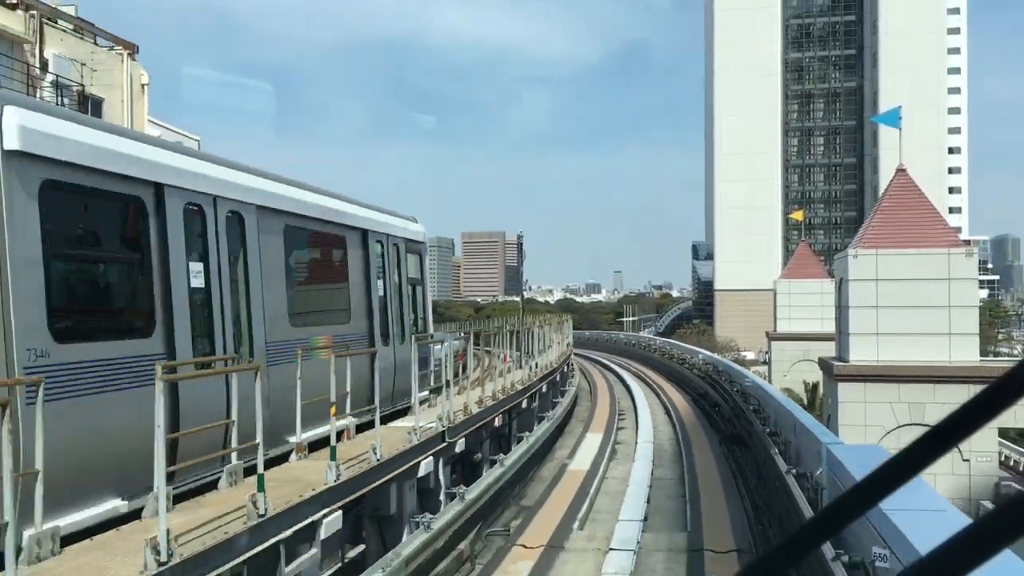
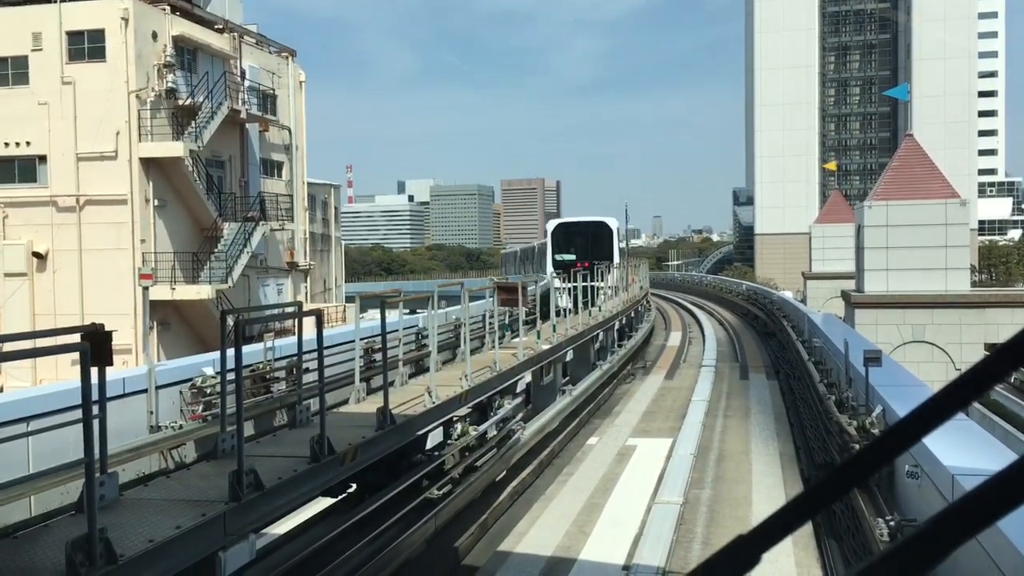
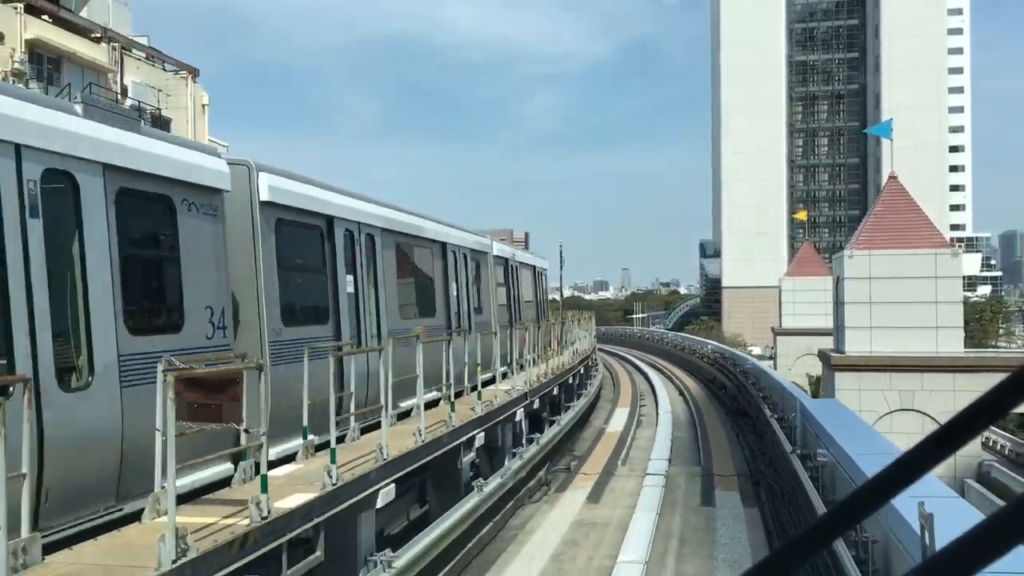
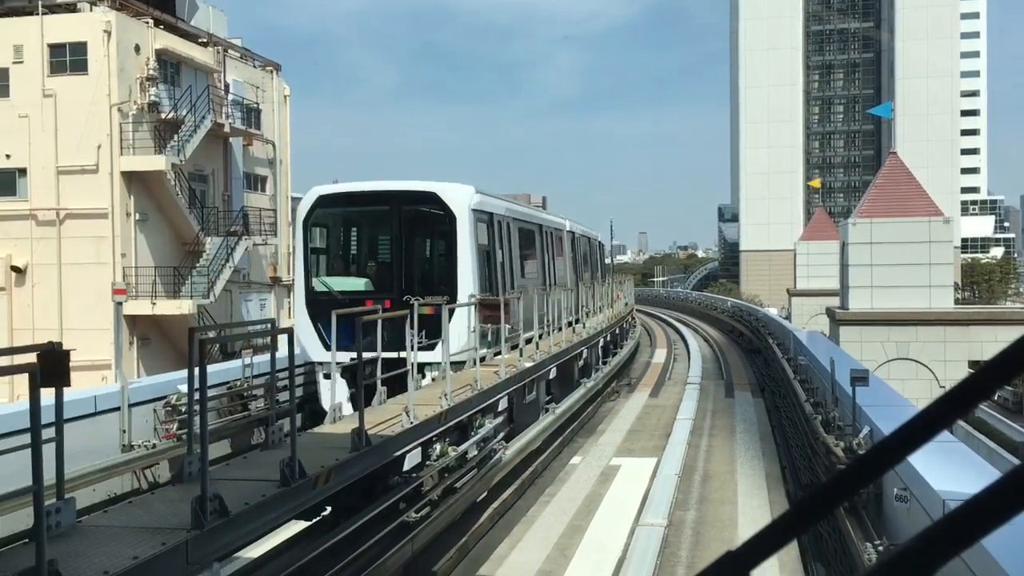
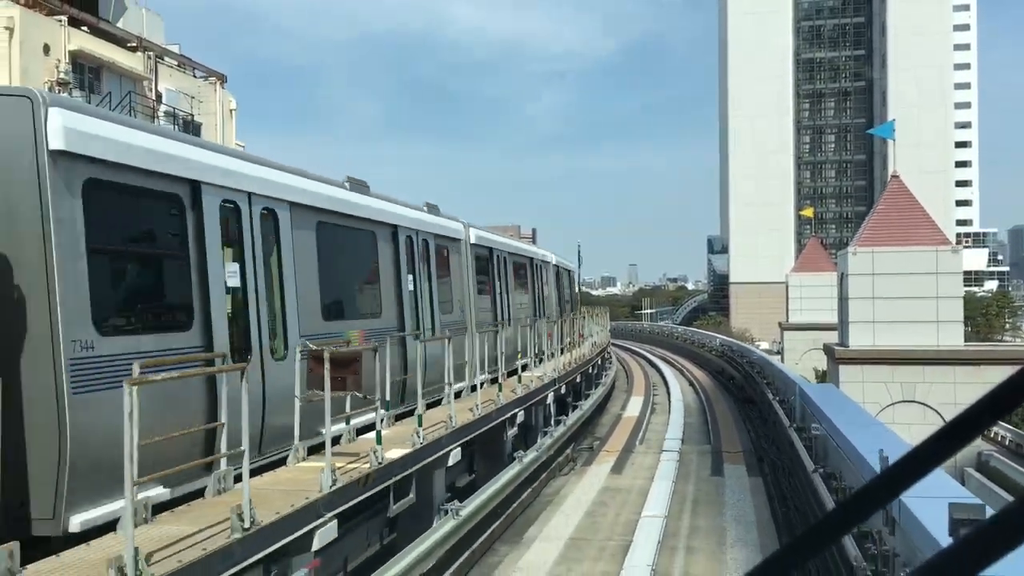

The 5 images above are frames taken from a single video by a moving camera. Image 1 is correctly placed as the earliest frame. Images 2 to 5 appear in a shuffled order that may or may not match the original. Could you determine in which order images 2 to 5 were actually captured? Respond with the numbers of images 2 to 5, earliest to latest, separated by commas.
3, 5, 4, 2
